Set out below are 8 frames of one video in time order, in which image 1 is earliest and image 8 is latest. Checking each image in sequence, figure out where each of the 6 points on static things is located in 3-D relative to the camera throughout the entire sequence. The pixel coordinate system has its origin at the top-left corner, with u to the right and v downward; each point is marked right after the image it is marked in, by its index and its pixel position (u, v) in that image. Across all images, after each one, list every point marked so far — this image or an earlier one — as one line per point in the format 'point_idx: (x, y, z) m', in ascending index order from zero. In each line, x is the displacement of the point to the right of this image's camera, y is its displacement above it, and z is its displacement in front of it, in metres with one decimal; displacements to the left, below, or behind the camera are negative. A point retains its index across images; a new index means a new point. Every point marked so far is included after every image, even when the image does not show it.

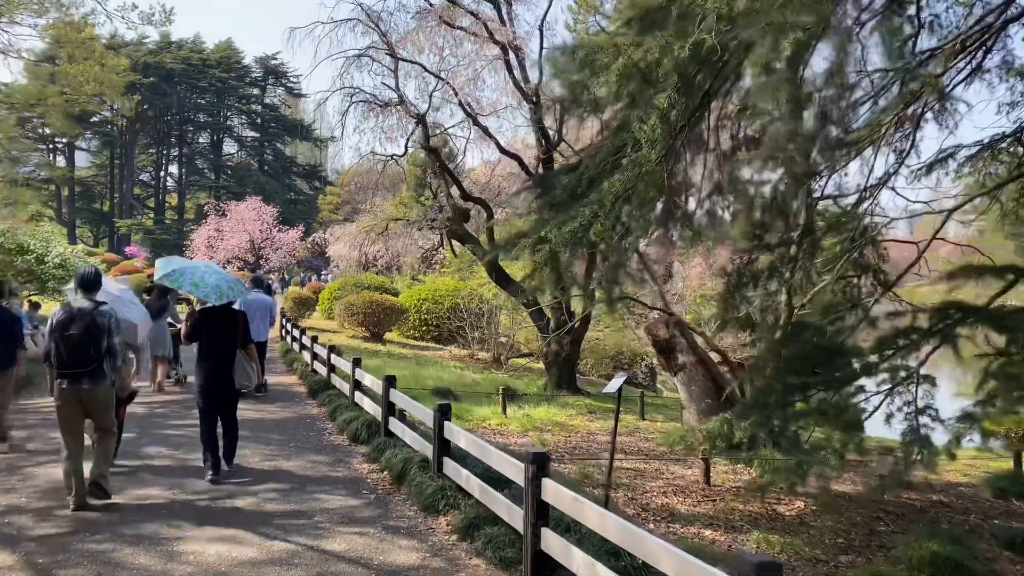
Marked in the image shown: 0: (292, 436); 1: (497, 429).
0: (-2.1, -1.4, +7.9) m
1: (-0.2, -1.6, +9.6) m
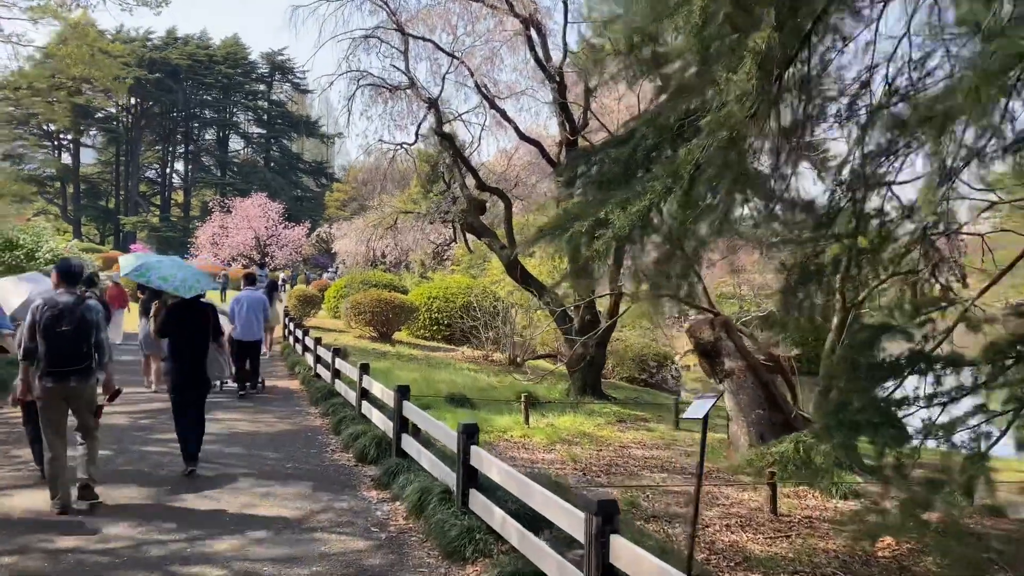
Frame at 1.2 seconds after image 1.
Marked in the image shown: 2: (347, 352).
0: (-1.8, -1.4, +6.9) m
1: (+0.1, -1.6, +8.6) m
2: (-2.8, -1.1, +14.6) m
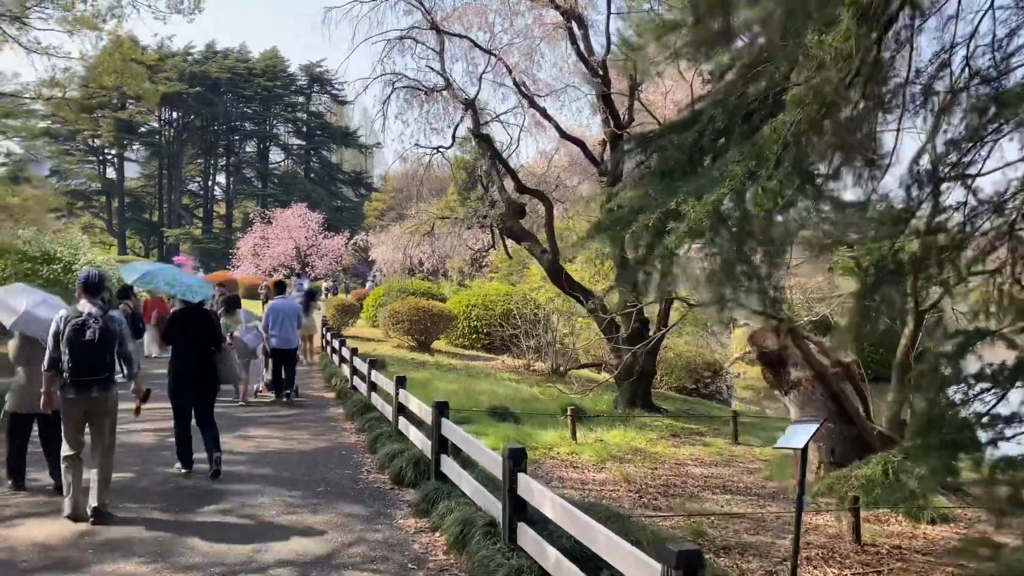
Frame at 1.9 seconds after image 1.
0: (-1.5, -1.4, +6.4) m
1: (+0.5, -1.7, +8.0) m
2: (-2.1, -1.3, +14.1) m
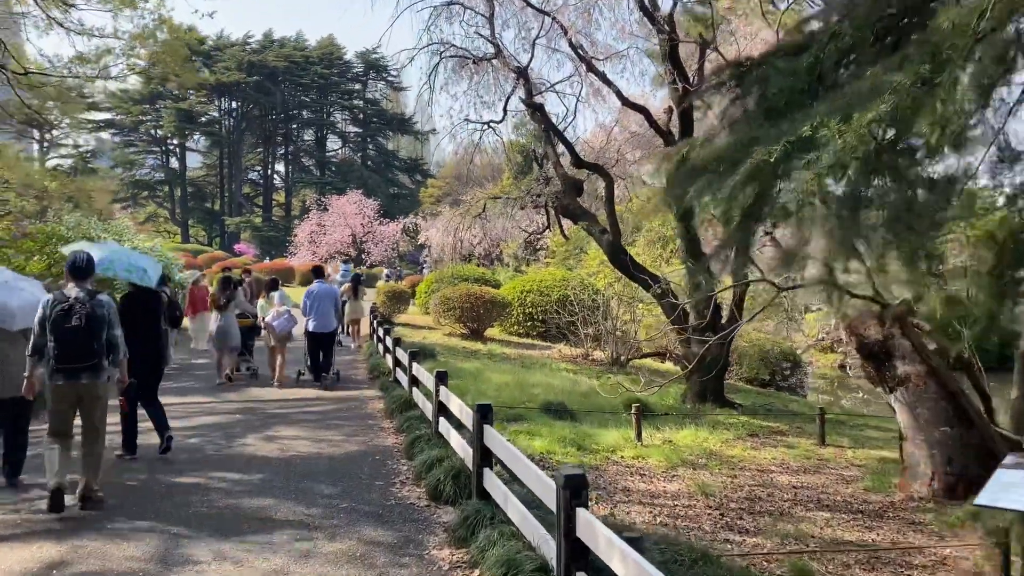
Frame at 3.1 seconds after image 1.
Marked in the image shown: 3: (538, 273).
0: (-1.1, -1.3, +5.5) m
1: (+1.0, -1.5, +7.0) m
2: (-1.2, -1.0, +13.3) m
3: (+0.6, +0.3, +18.3) m
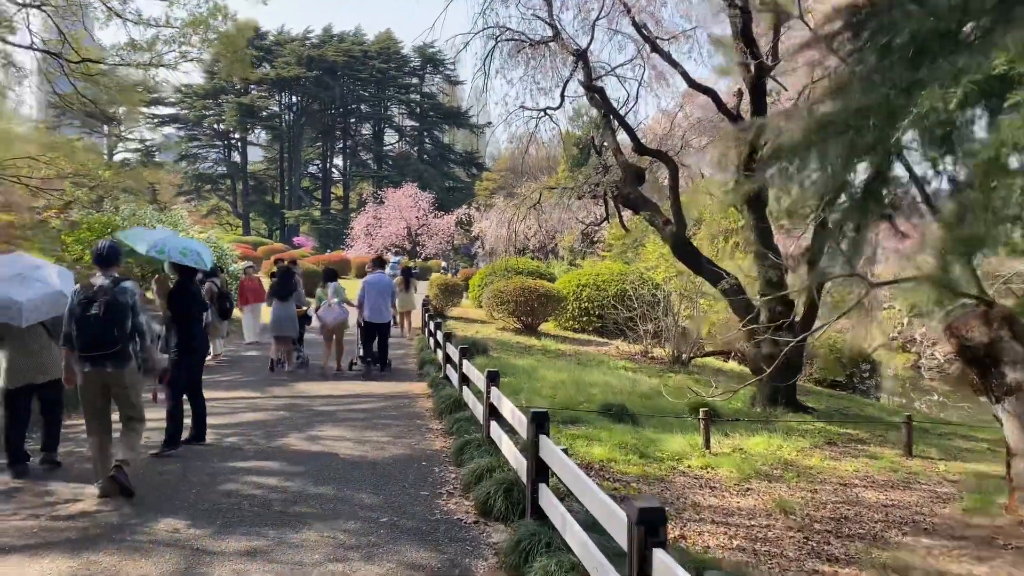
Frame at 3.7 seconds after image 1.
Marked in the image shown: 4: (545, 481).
0: (-0.7, -1.3, +5.1) m
1: (+1.5, -1.5, +6.4) m
2: (-0.3, -0.9, +12.8) m
3: (+1.8, +0.4, +17.7) m
4: (+0.2, -1.0, +4.2) m
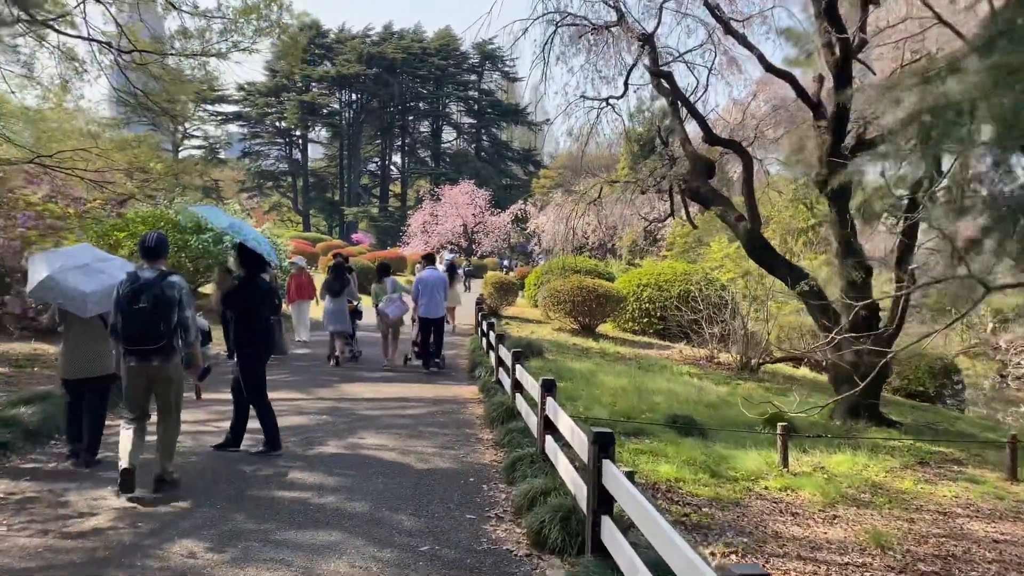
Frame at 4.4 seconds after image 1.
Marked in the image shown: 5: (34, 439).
0: (-0.4, -1.3, +4.5) m
1: (+1.9, -1.5, +5.7) m
2: (+0.5, -0.9, +12.2) m
3: (+2.9, +0.4, +17.0) m
4: (+0.4, -1.0, +3.6) m
5: (-3.3, -1.1, +5.8) m
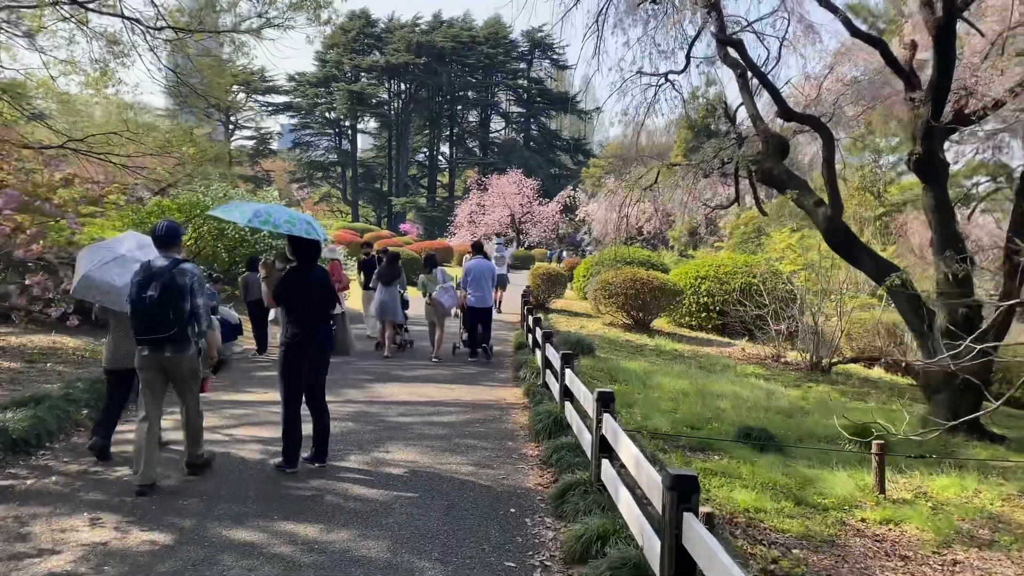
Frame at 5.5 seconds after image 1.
0: (-0.2, -1.2, +3.7) m
1: (+2.1, -1.4, +4.7) m
2: (+1.2, -0.8, +11.3) m
3: (+3.9, +0.6, +15.9) m
4: (+0.6, -1.0, +2.7) m
5: (-3.0, -1.0, +5.1) m
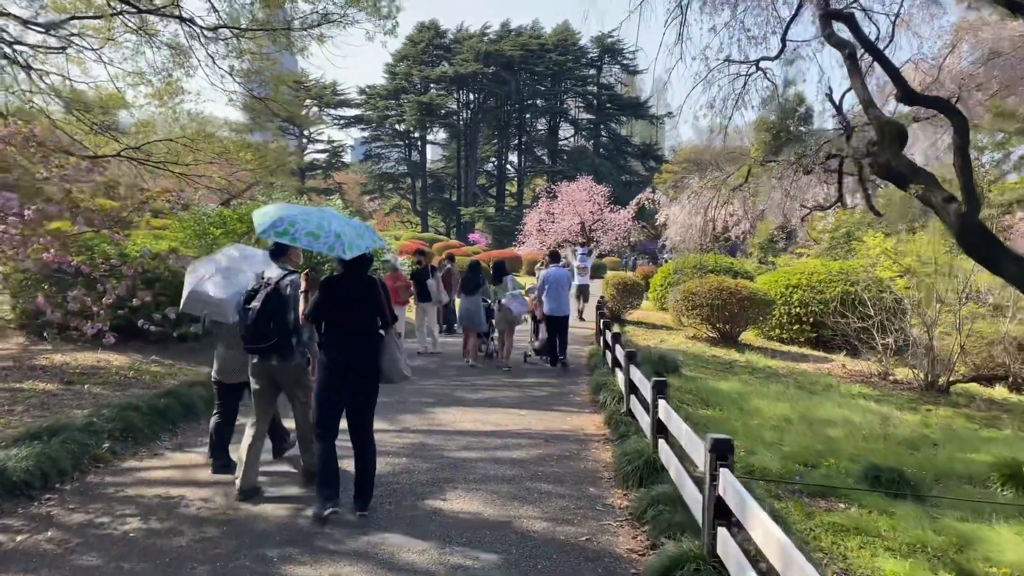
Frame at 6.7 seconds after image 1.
0: (+0.1, -1.3, +2.7) m
1: (+2.5, -1.5, +3.6) m
2: (+2.1, -0.9, +10.2) m
3: (+5.2, +0.4, +14.6) m
4: (+0.8, -1.0, +1.7) m
5: (-2.6, -1.1, +4.4) m
